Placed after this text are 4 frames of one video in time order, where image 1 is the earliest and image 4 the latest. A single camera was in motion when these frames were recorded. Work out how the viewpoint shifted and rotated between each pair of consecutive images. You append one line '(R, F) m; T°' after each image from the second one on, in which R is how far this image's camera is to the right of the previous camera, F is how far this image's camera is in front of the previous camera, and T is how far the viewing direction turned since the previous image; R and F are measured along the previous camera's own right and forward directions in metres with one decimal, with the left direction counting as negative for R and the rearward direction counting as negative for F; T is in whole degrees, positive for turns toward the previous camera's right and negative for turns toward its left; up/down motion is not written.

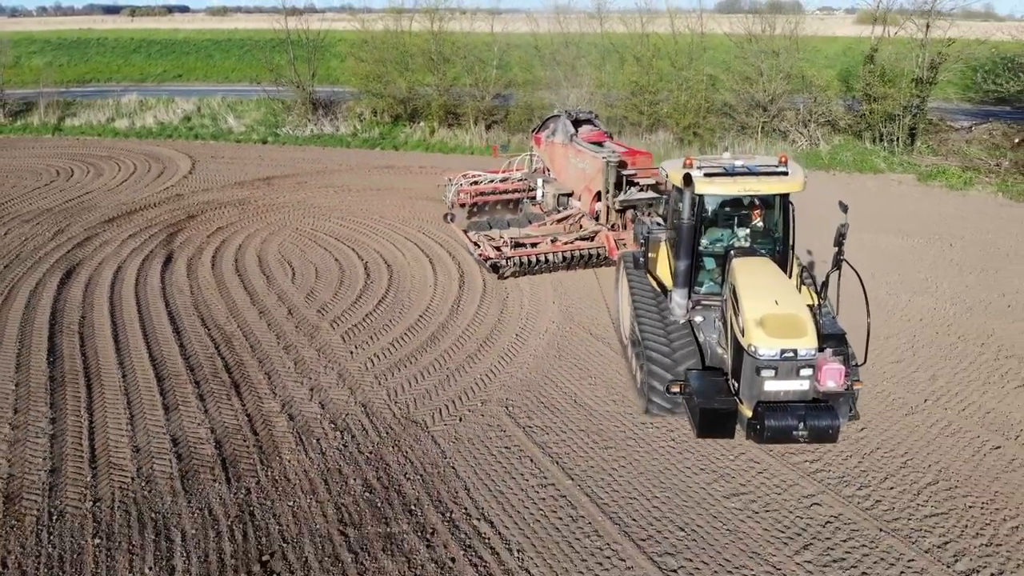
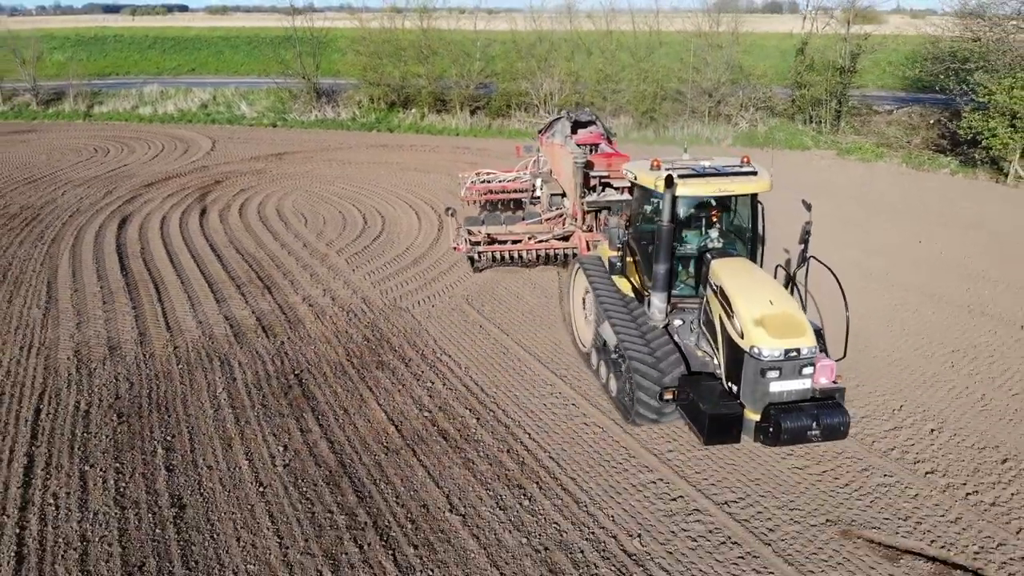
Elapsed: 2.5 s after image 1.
(+0.4, -2.4) m; 0°
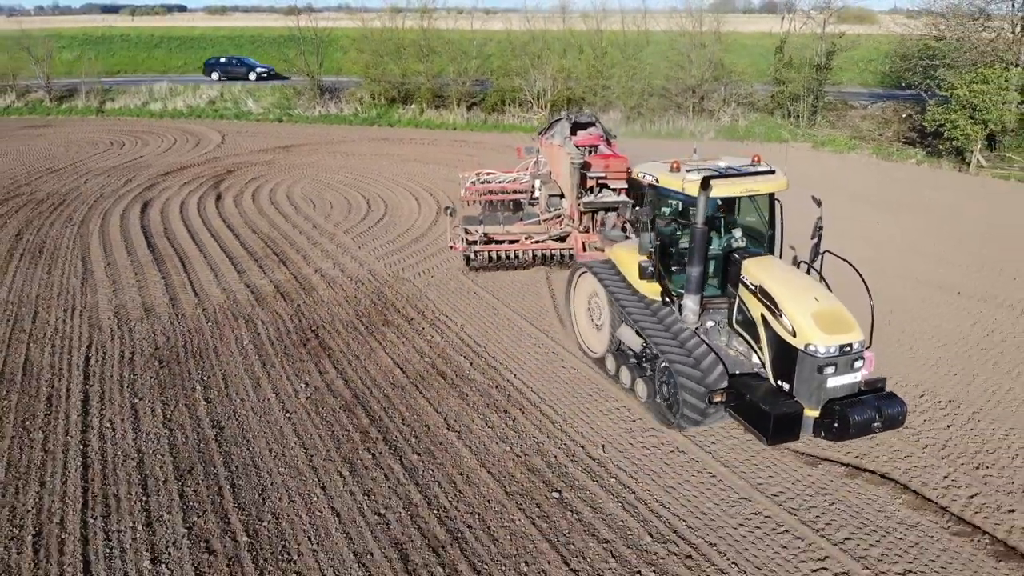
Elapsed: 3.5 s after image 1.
(+0.1, -1.0) m; 0°
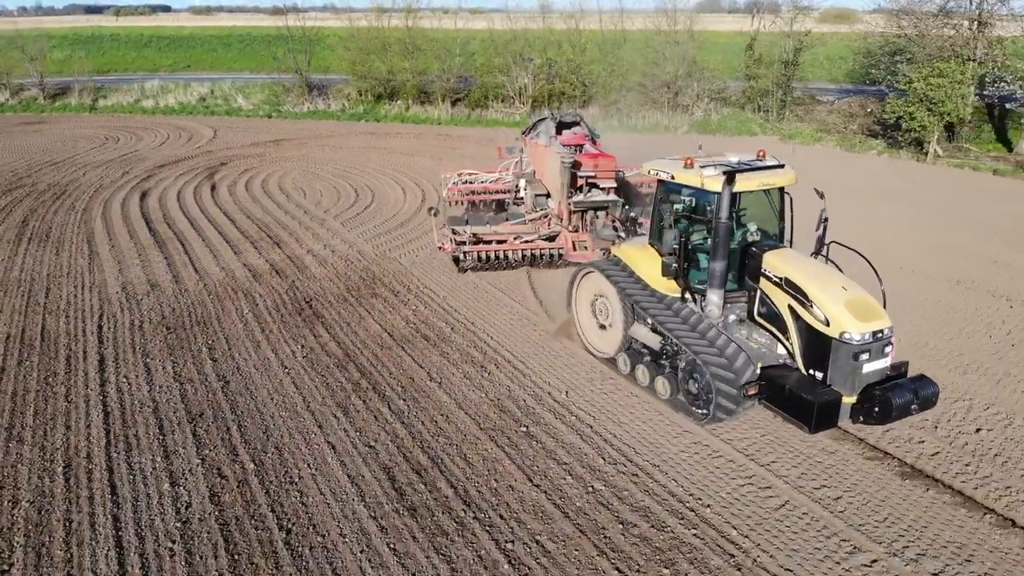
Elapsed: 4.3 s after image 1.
(+0.1, -0.8) m; +1°
